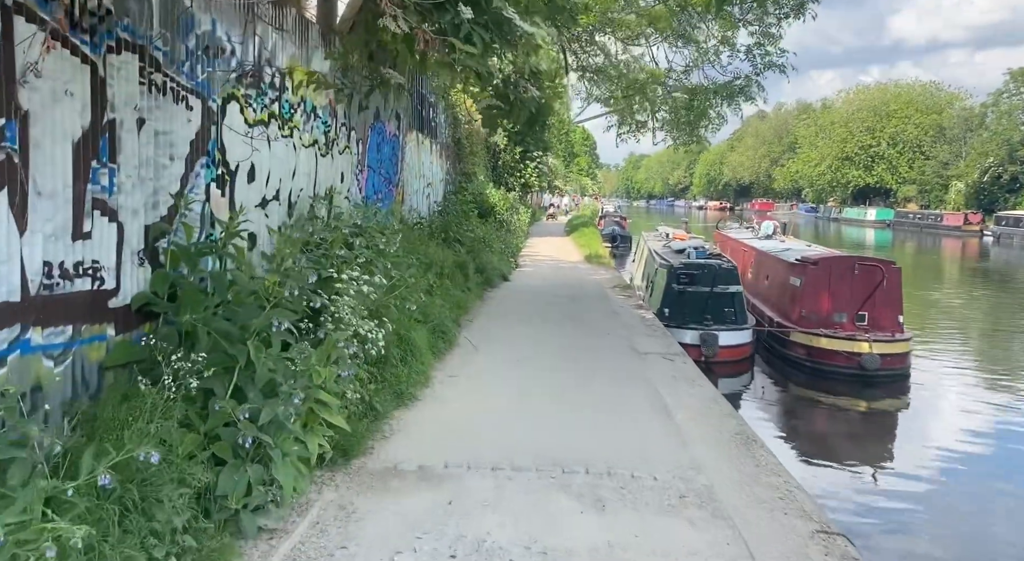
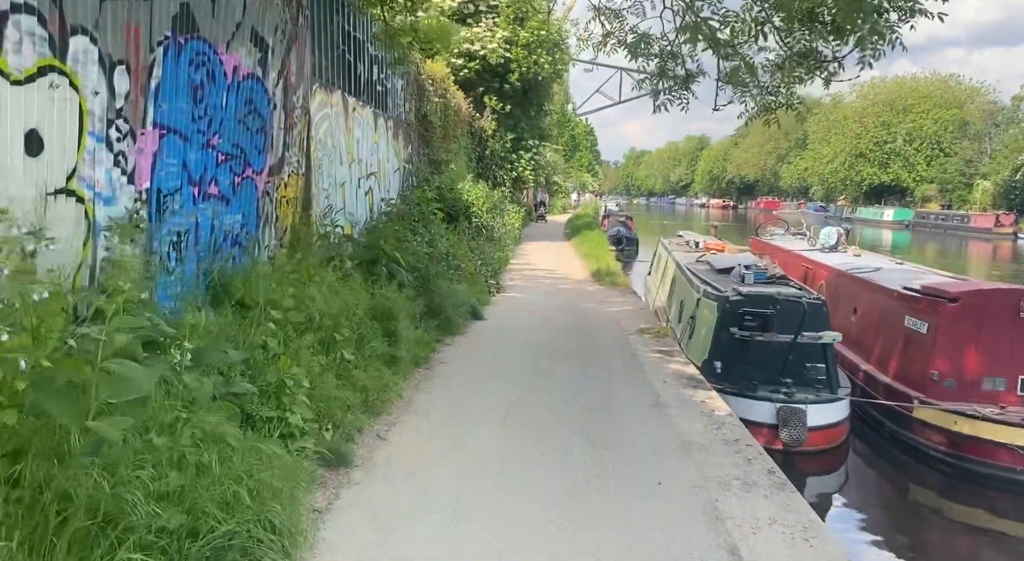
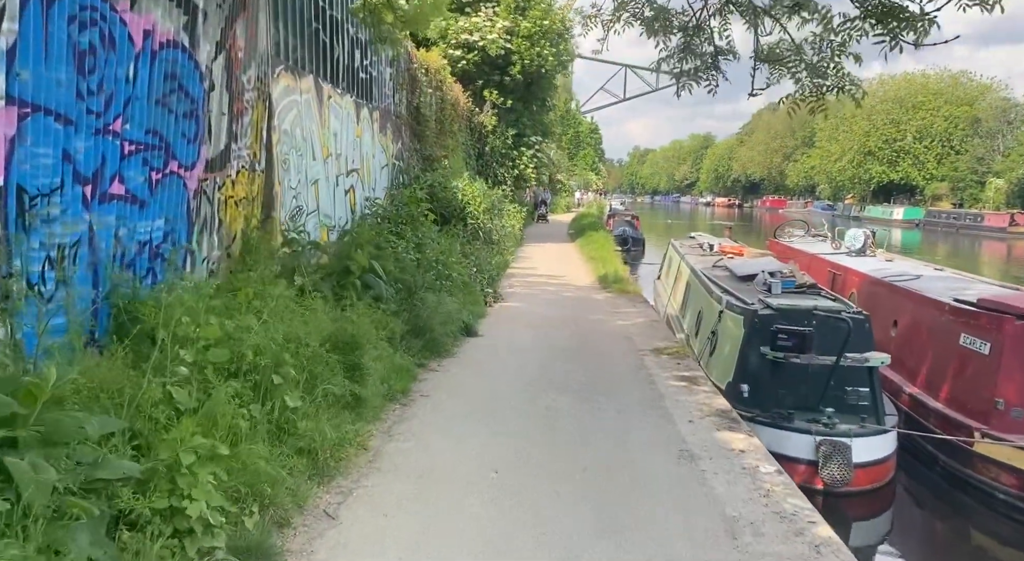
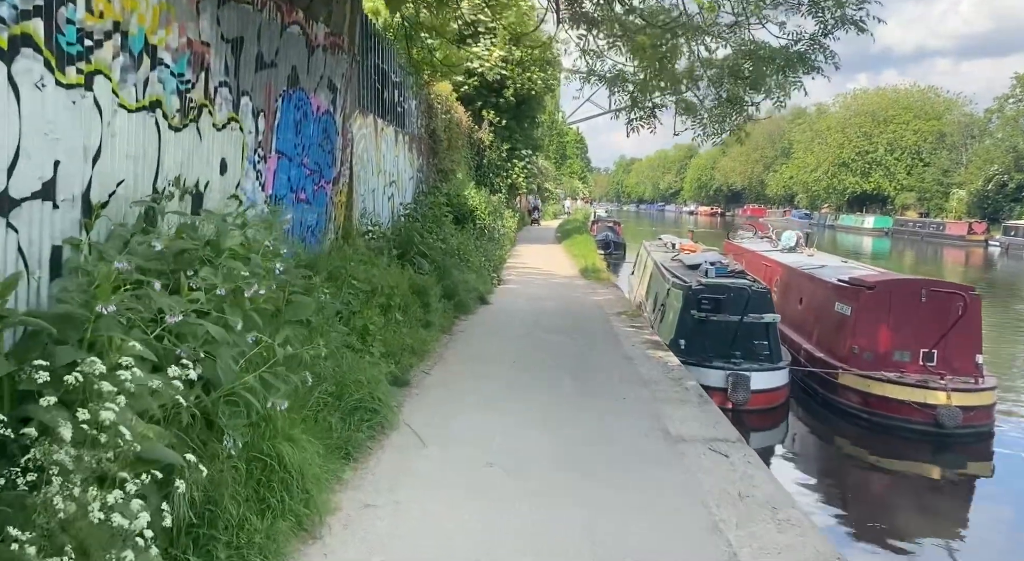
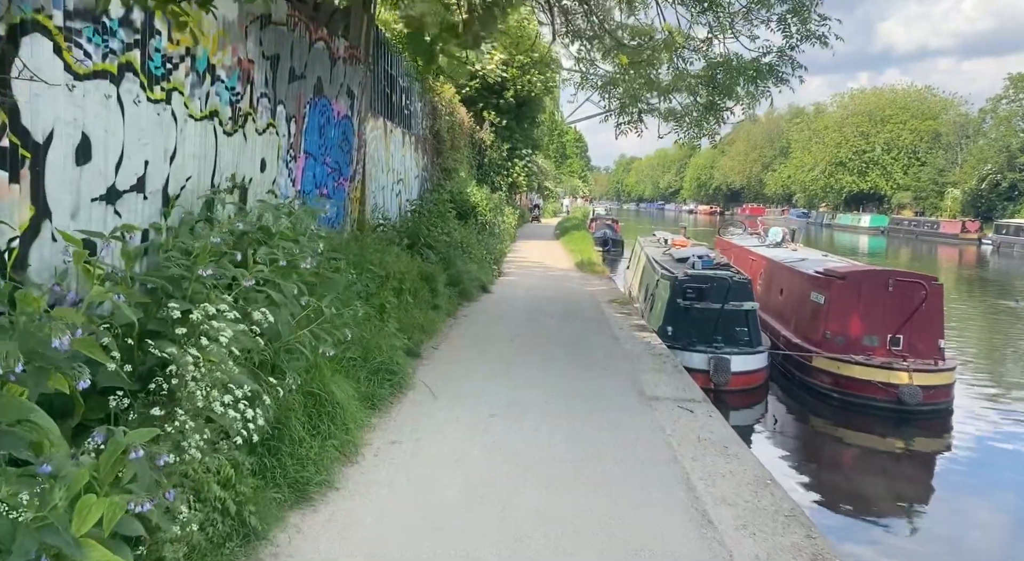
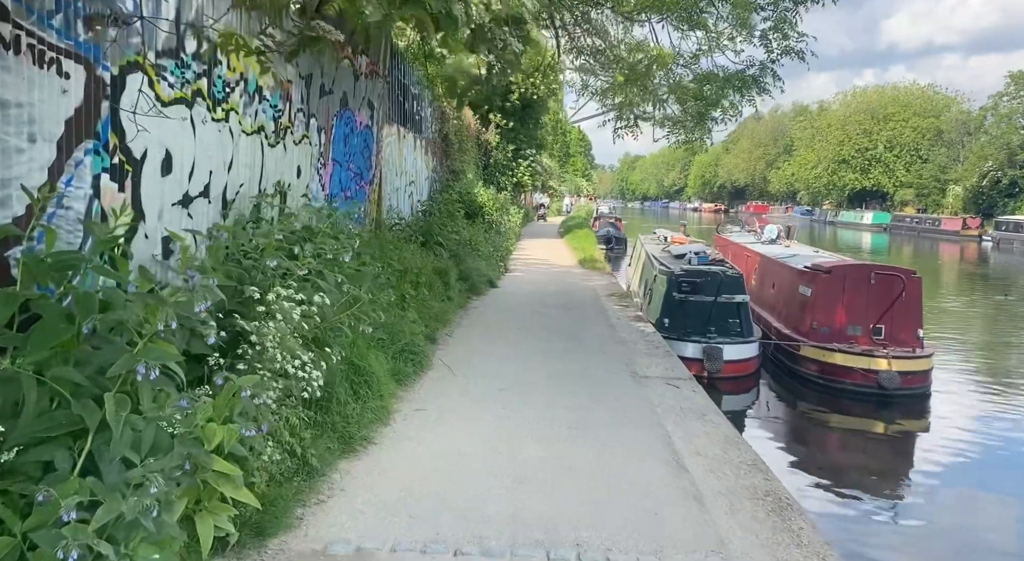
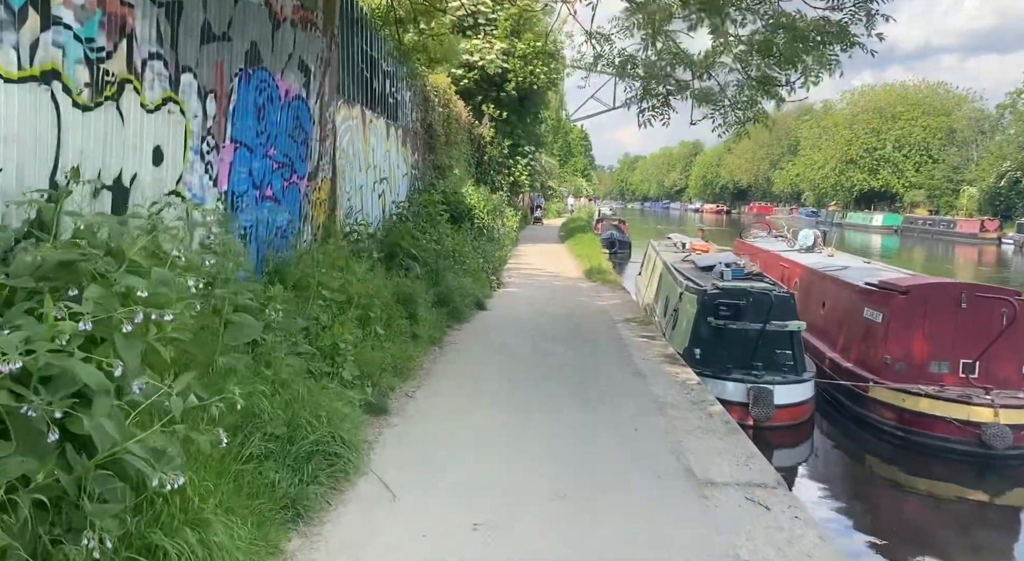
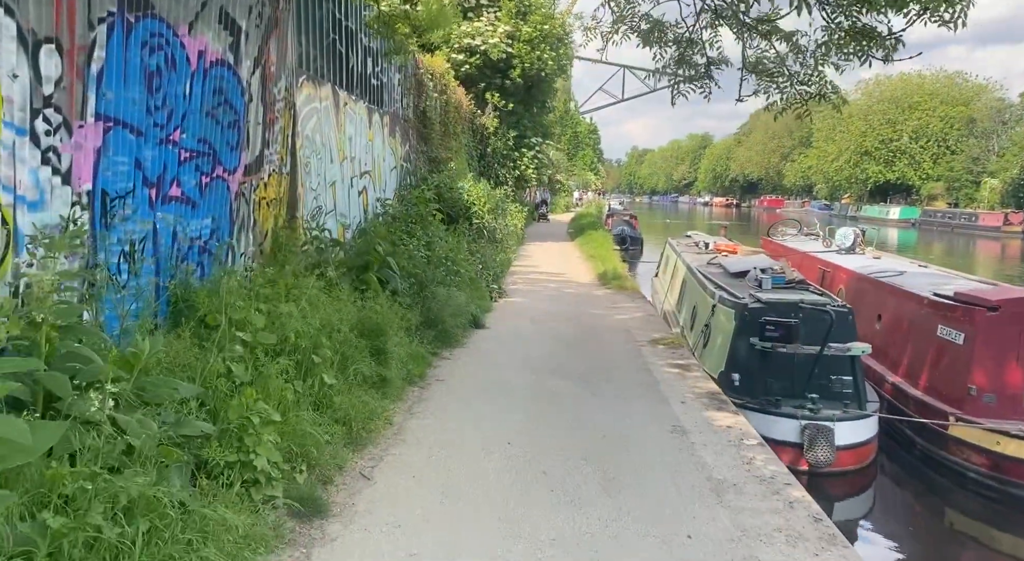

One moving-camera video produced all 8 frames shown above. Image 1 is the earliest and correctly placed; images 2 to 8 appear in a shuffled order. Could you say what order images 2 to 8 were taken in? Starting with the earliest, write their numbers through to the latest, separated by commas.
6, 5, 4, 7, 2, 8, 3
